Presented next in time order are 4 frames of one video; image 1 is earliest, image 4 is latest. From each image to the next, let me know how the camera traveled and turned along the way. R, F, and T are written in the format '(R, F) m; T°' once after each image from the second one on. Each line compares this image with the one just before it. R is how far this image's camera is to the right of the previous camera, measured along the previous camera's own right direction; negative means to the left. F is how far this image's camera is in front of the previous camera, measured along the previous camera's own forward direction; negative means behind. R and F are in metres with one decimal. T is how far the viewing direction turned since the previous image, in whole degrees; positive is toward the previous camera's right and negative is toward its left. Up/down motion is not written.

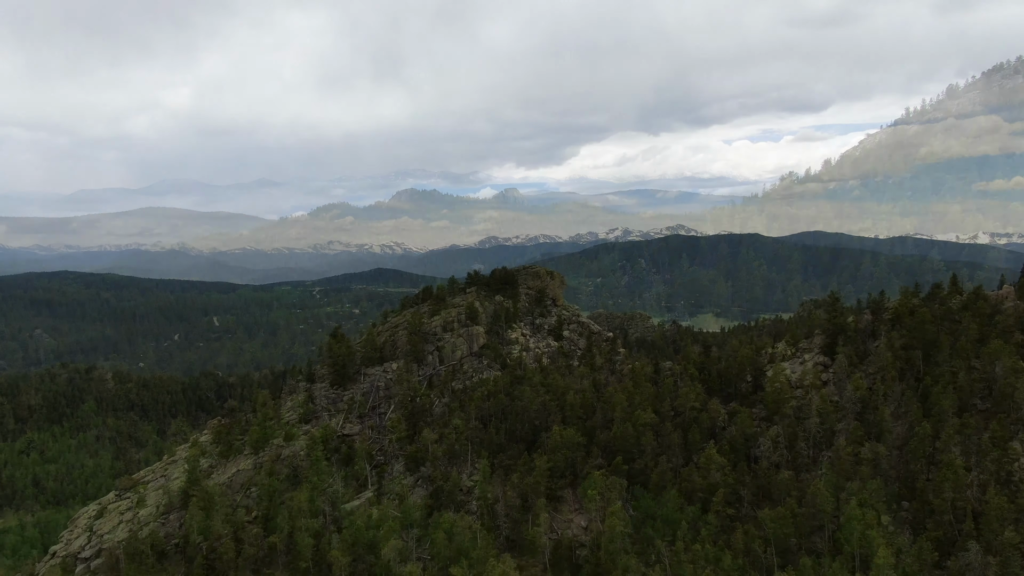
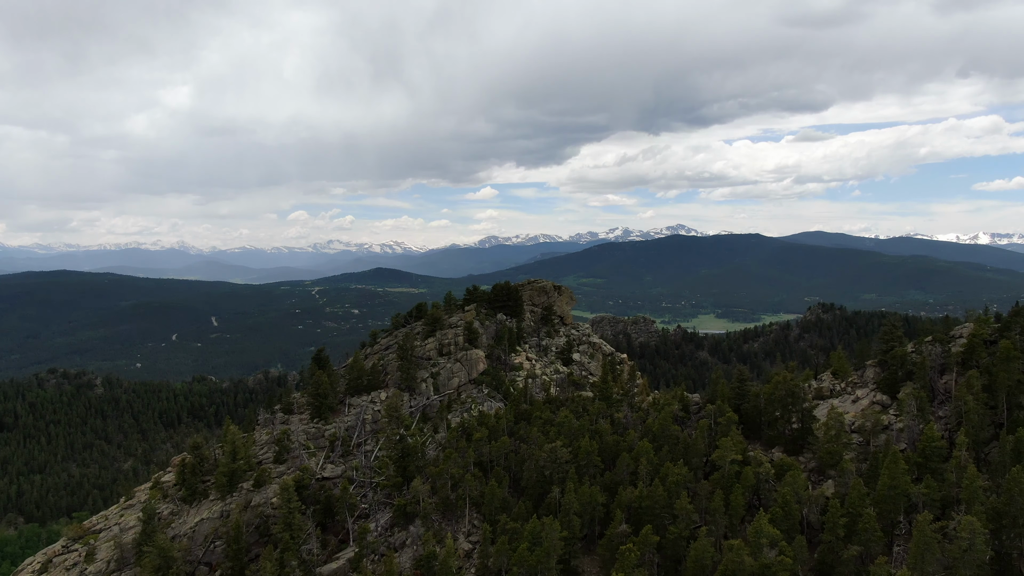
(-0.5, +6.9) m; 0°
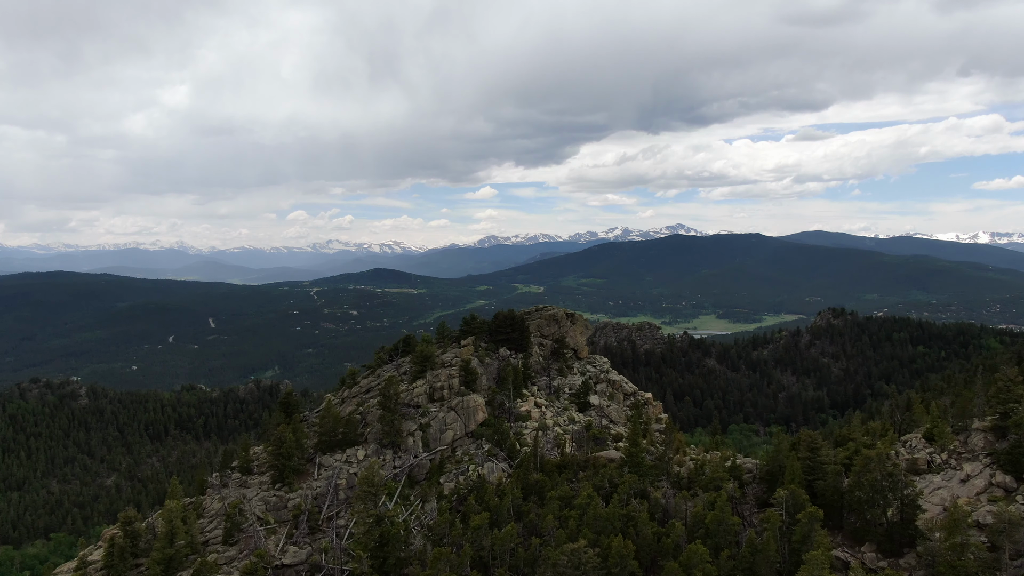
(-0.6, +9.5) m; 0°
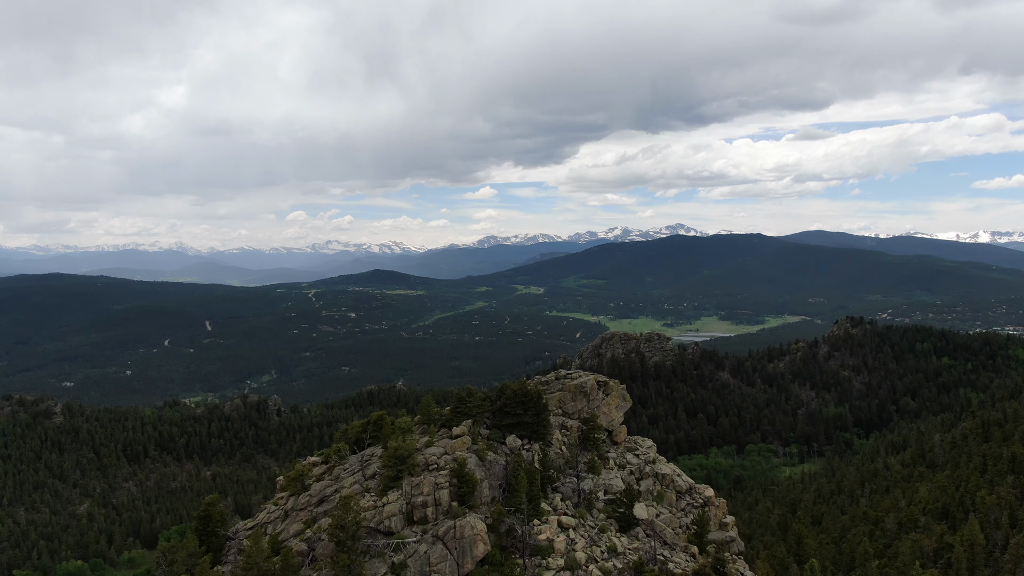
(-0.9, +14.2) m; 0°
